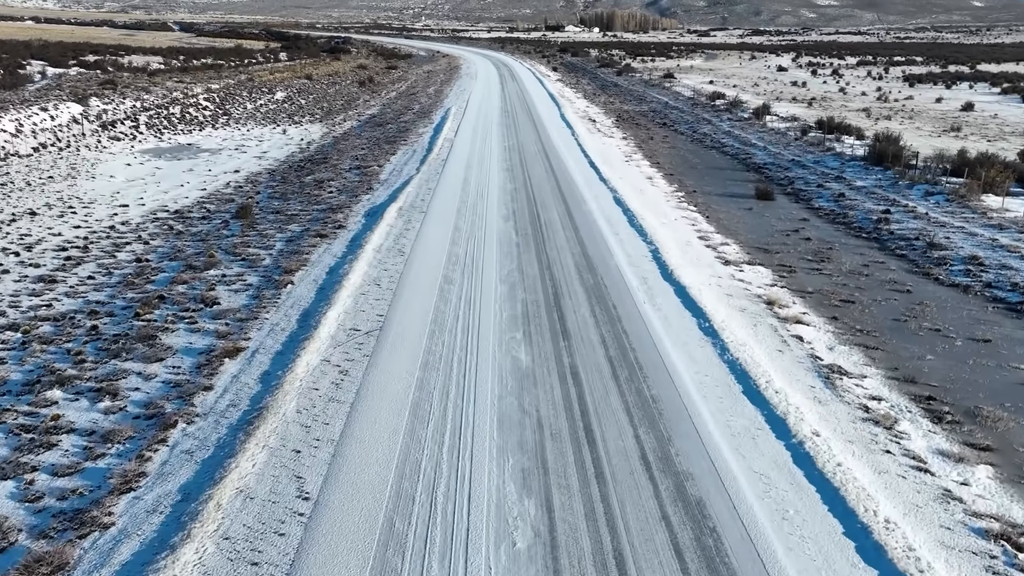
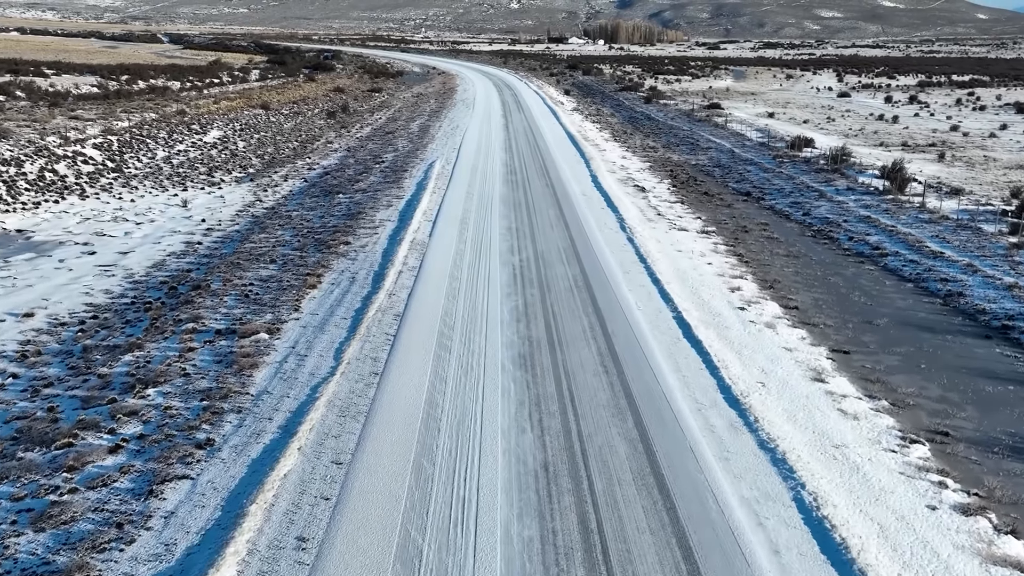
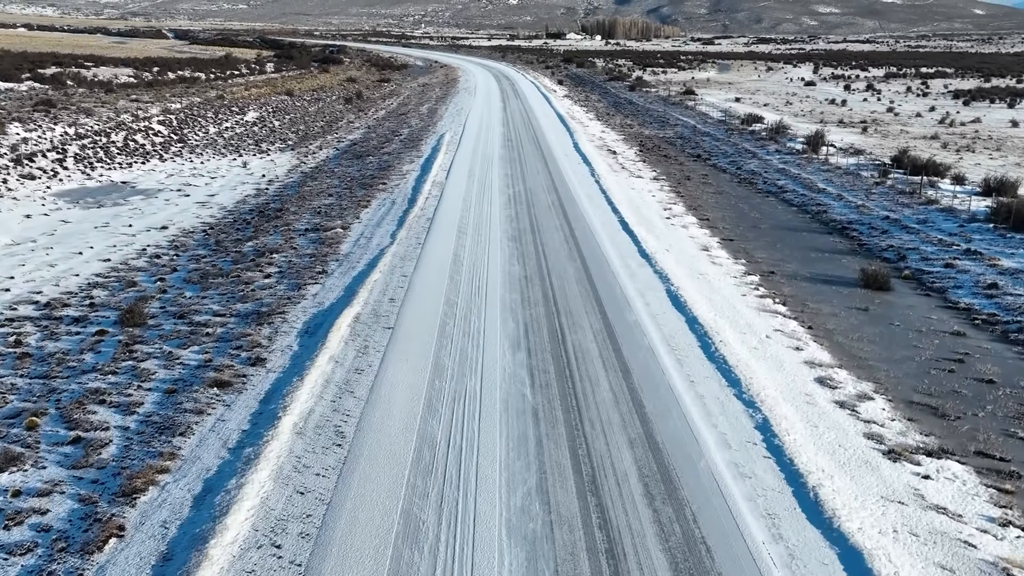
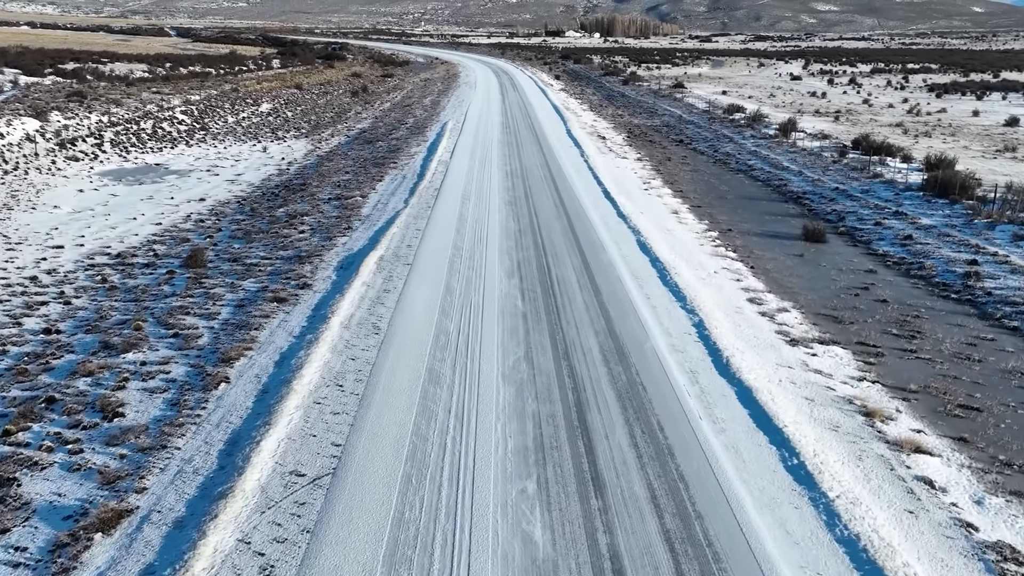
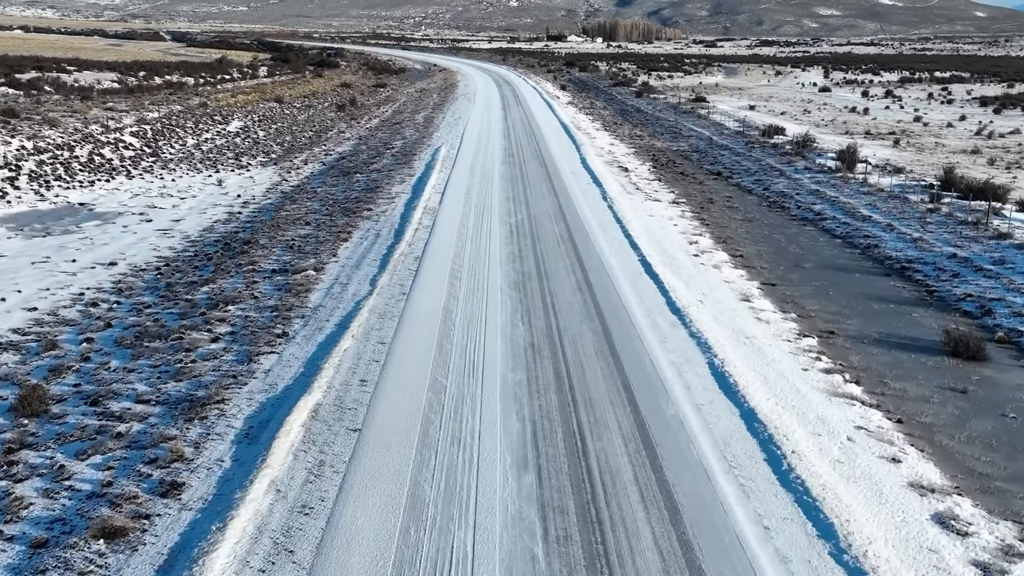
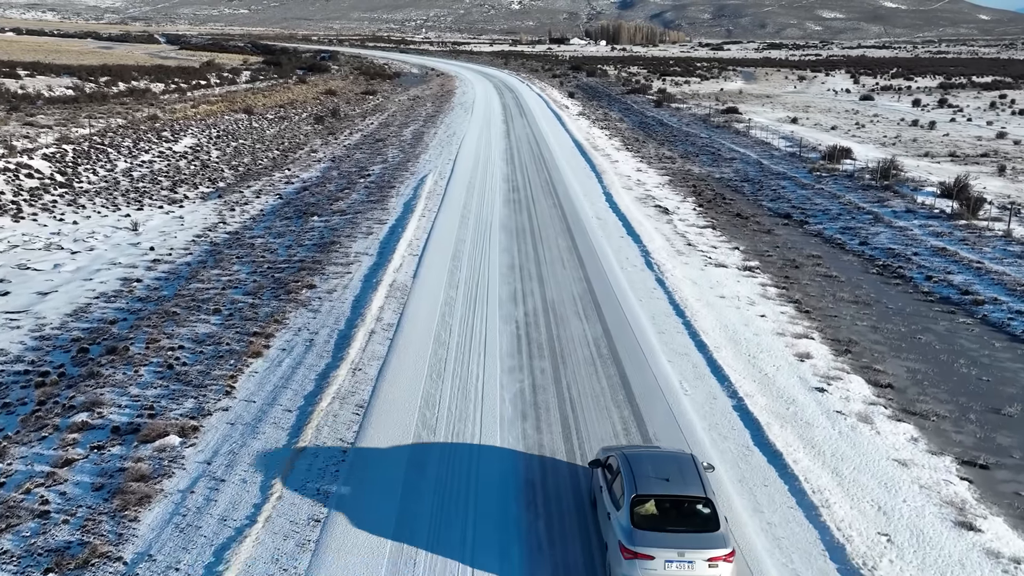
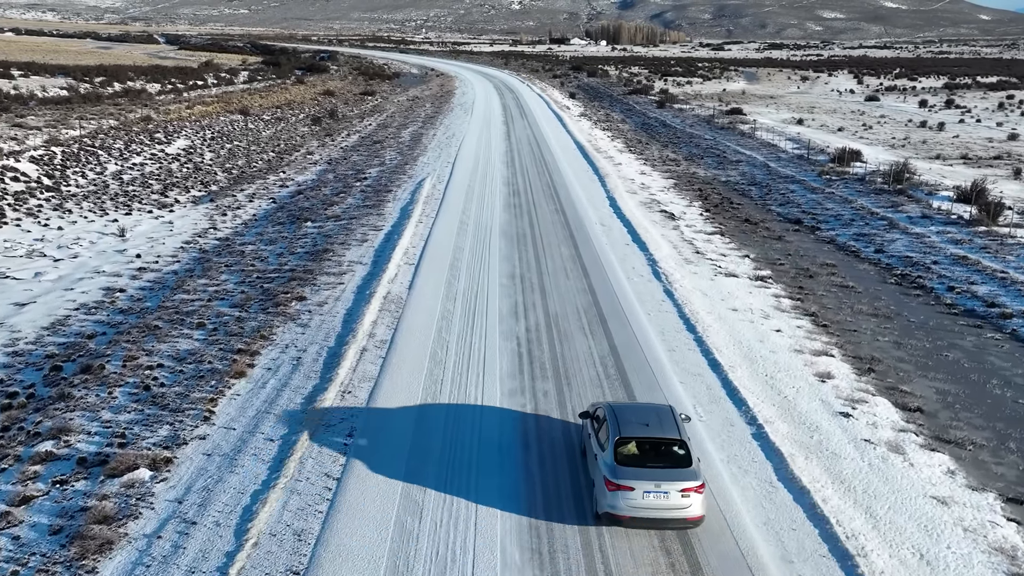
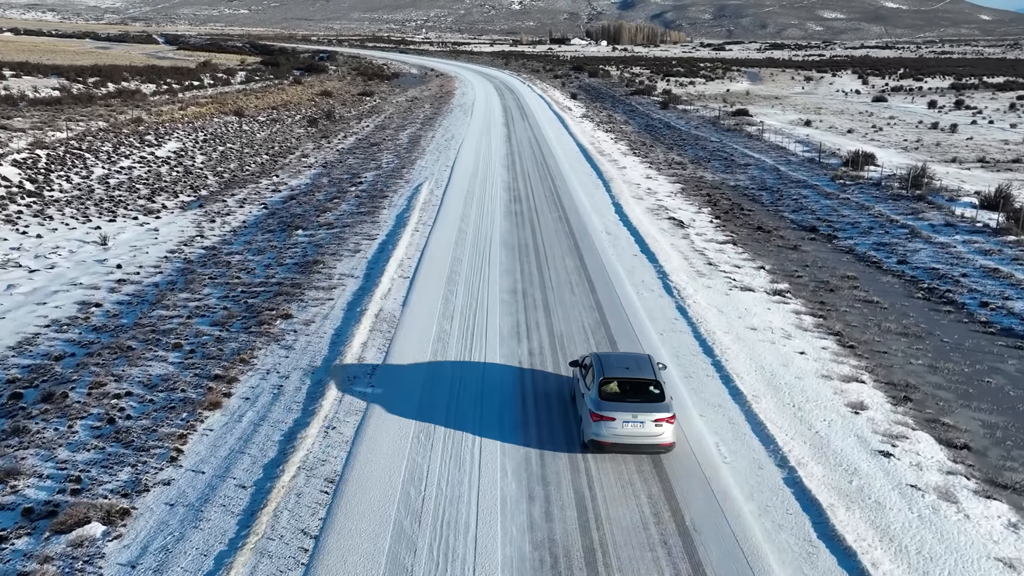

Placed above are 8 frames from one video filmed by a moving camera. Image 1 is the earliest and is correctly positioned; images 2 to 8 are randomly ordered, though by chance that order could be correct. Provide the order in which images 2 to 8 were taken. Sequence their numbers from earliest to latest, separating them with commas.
4, 3, 5, 2, 6, 7, 8
